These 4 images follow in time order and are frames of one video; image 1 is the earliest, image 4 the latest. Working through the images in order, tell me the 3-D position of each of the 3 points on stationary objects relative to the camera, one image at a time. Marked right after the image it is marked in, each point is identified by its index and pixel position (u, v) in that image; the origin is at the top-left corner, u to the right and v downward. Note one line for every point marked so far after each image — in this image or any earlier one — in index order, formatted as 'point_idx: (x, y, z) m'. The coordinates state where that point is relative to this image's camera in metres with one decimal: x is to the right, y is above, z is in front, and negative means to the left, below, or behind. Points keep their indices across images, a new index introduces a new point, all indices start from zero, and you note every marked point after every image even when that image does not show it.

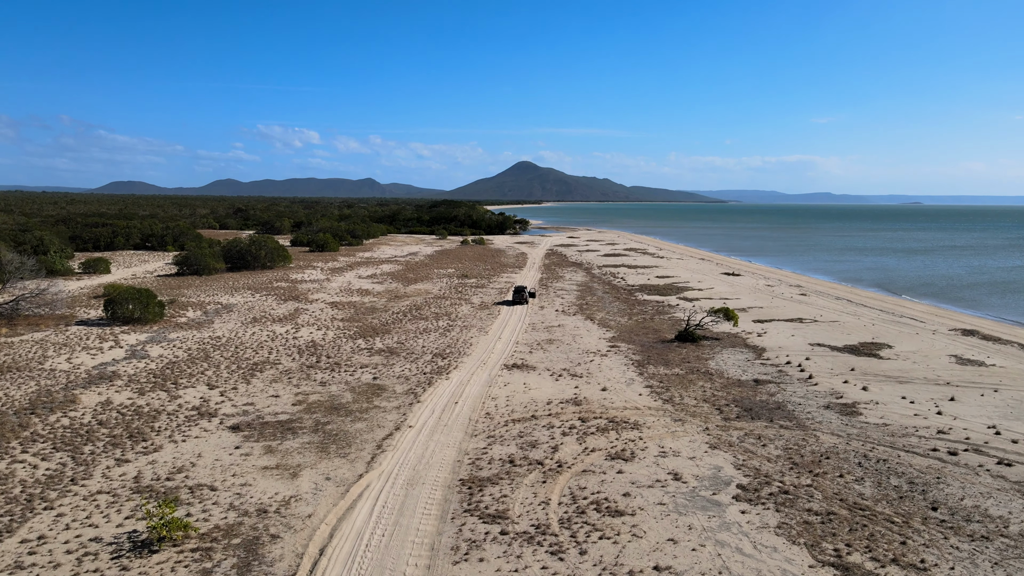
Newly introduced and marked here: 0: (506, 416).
0: (-0.1, -2.4, +13.6) m
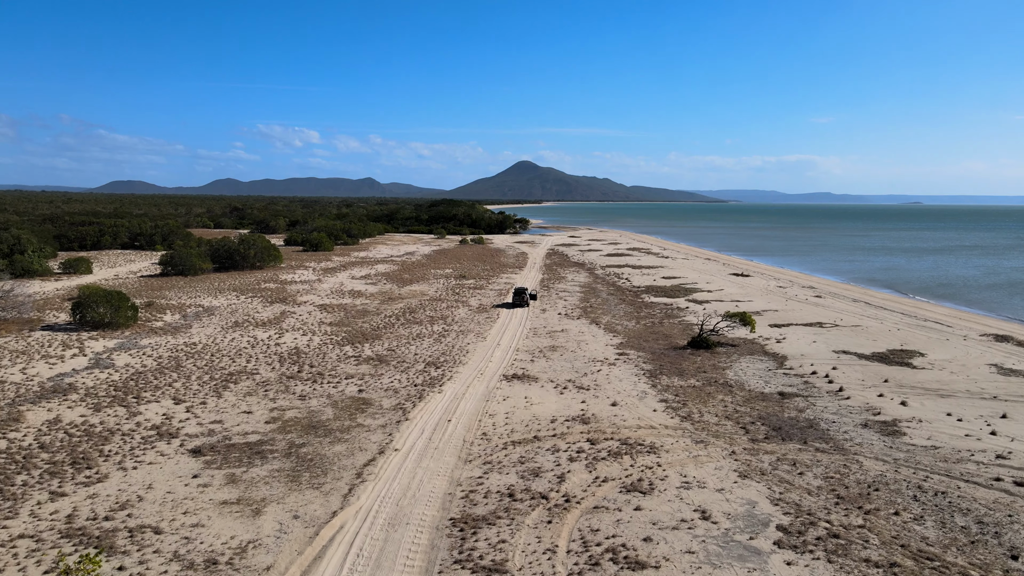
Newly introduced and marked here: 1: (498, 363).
0: (-0.1, -2.5, +12.0) m
1: (-0.4, -1.9, +17.5) m
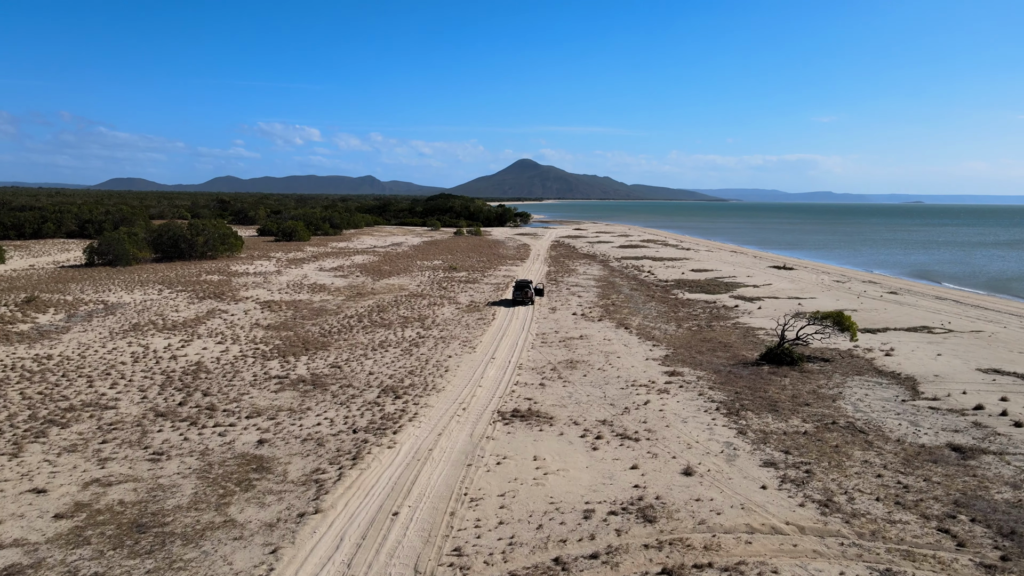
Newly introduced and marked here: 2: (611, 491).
0: (-0.1, -2.3, +6.1) m
1: (-0.4, -1.6, +11.5) m
2: (+1.0, -2.1, +7.6) m
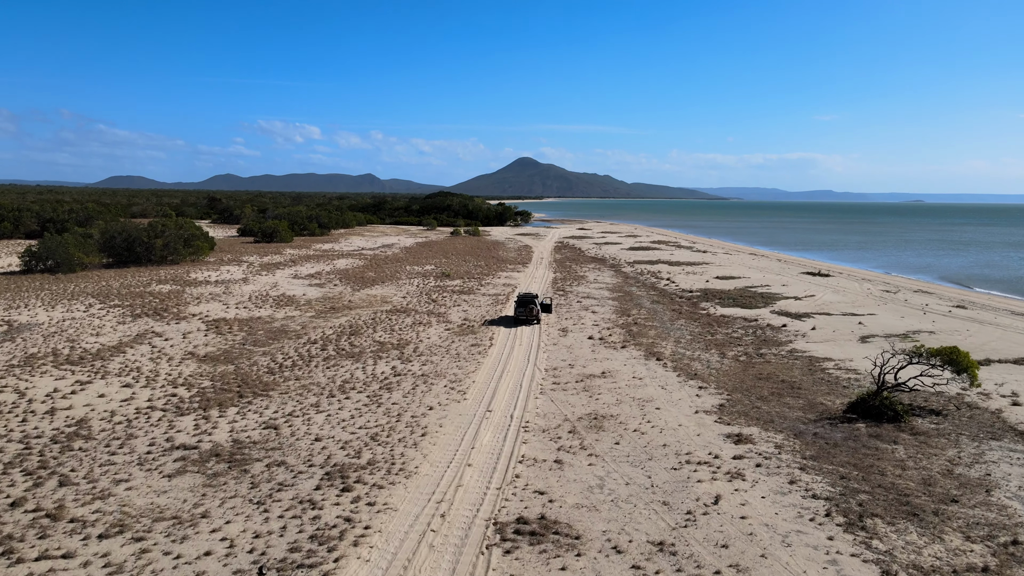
0: (-0.1, -2.7, +2.5) m
1: (-0.3, -2.1, +7.9) m
2: (+1.1, -2.5, +3.9) m
